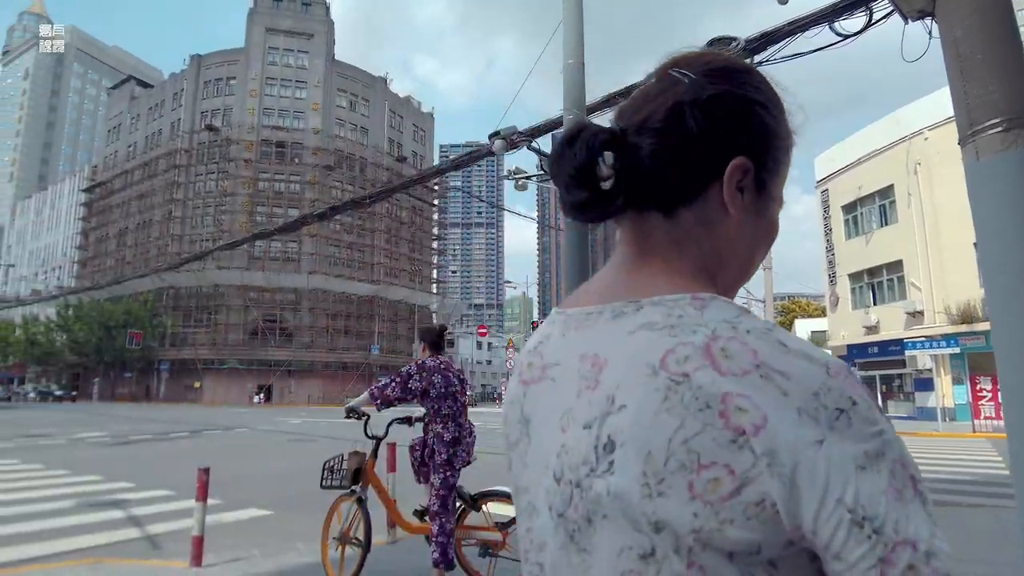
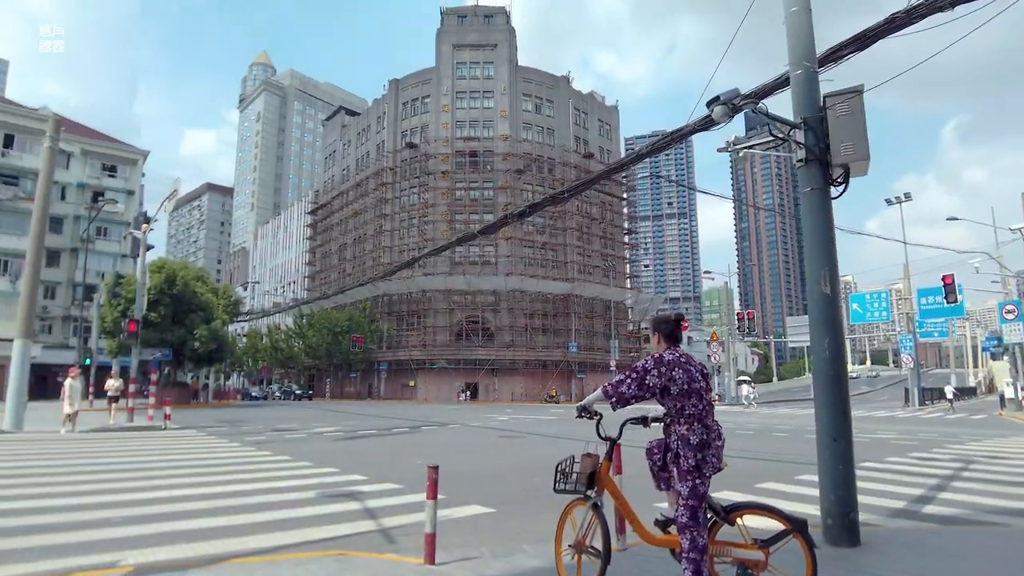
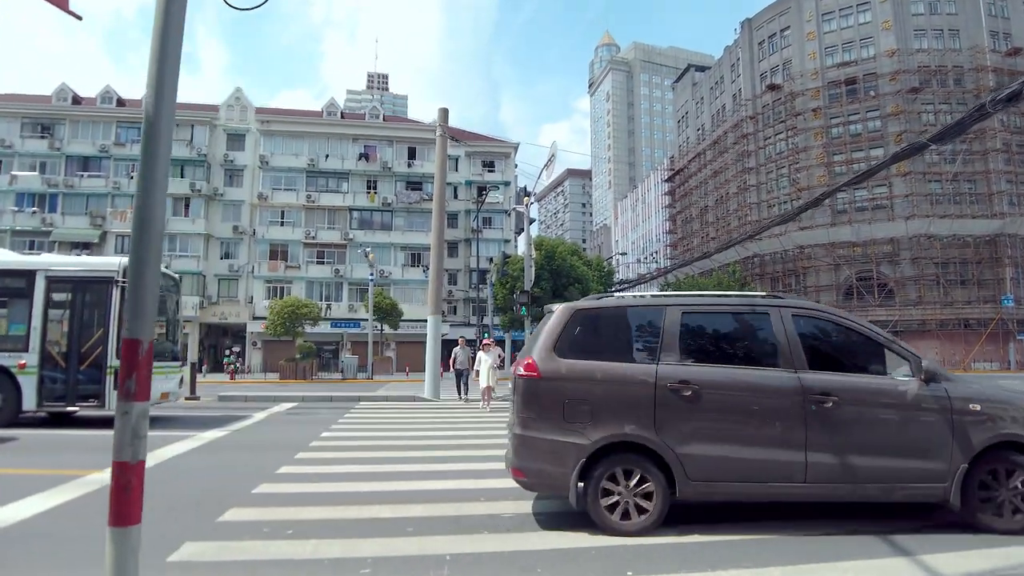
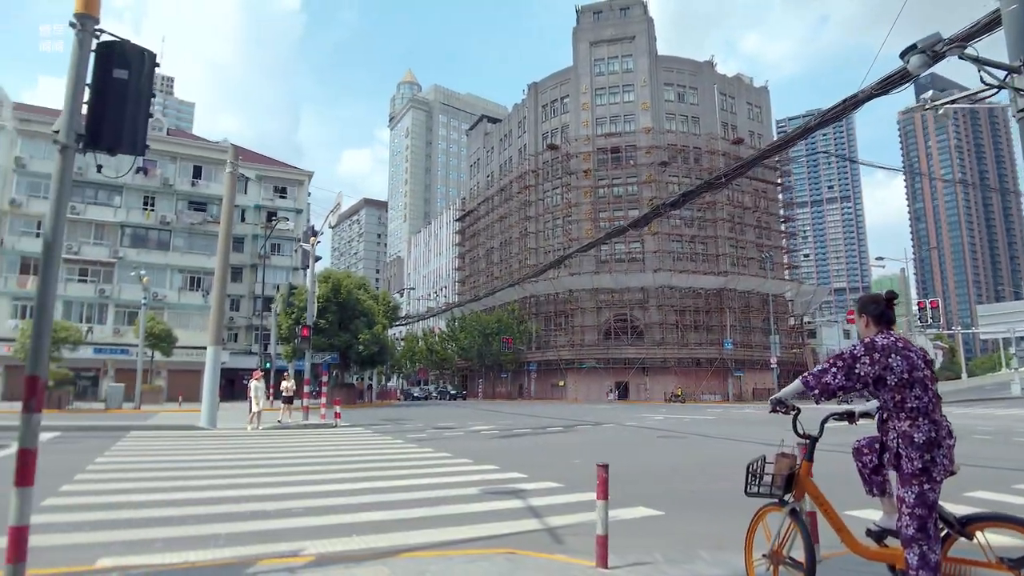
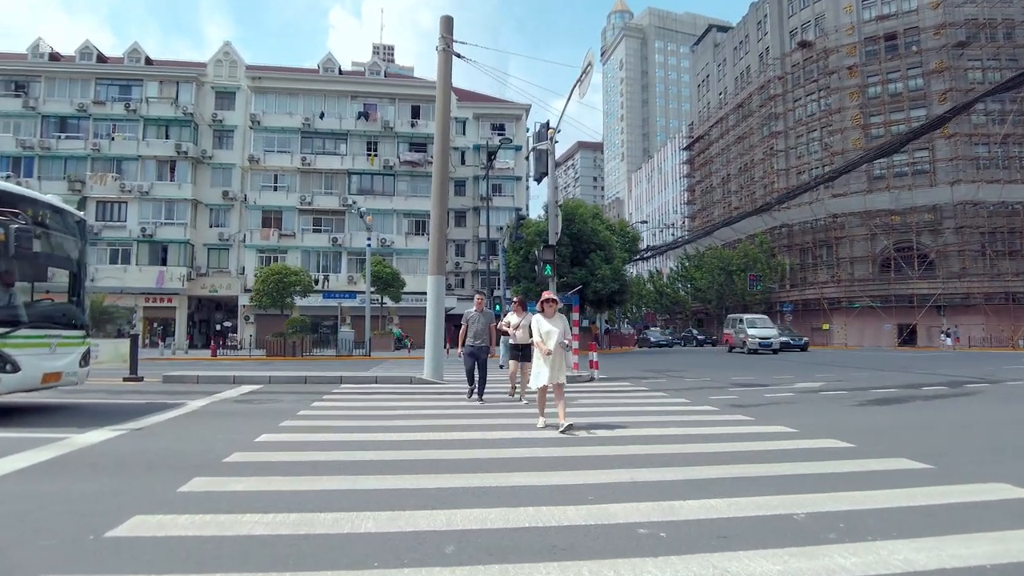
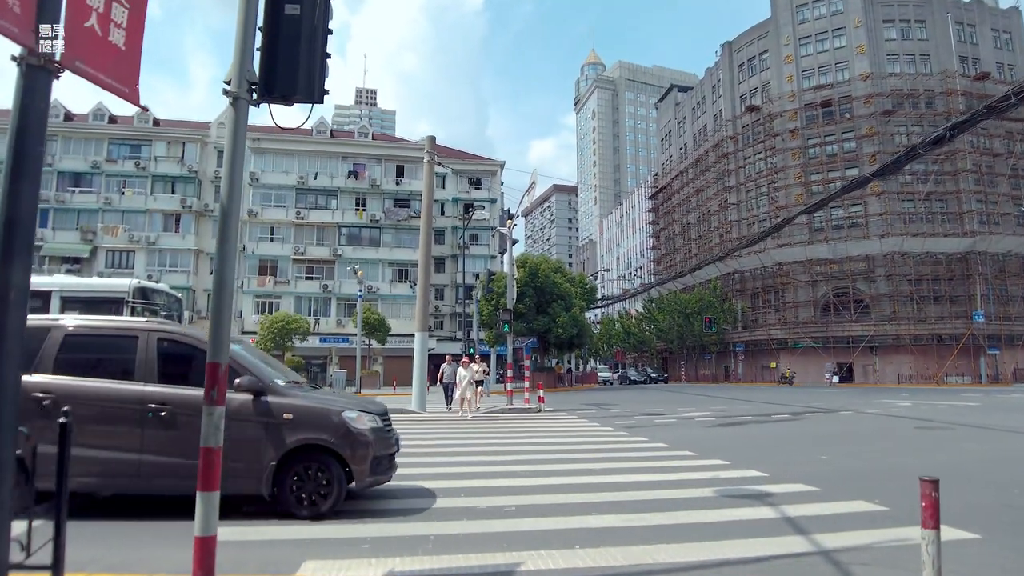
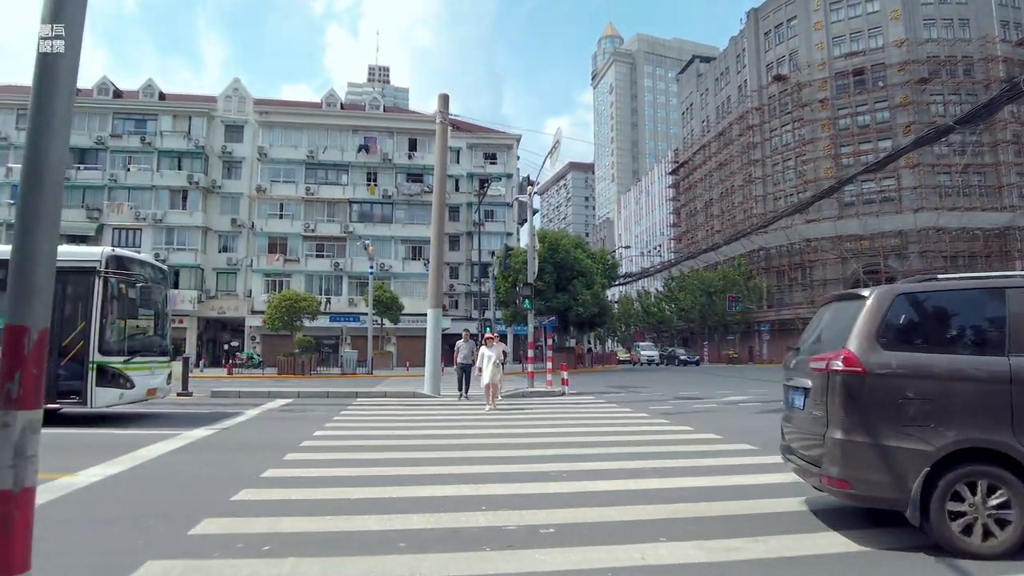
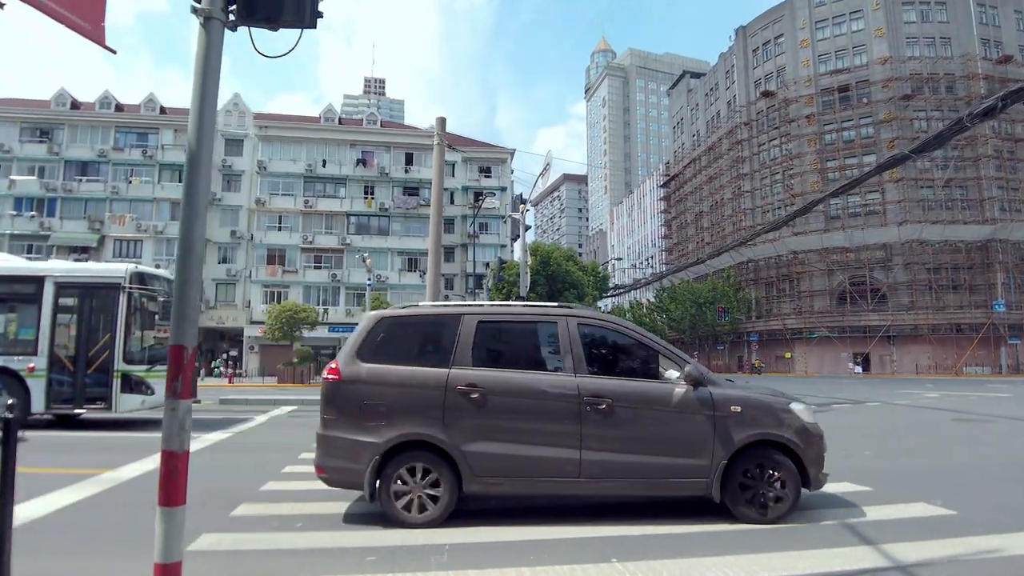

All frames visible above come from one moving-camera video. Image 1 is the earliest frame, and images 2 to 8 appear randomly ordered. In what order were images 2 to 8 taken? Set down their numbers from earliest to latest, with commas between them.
2, 4, 6, 8, 3, 7, 5
